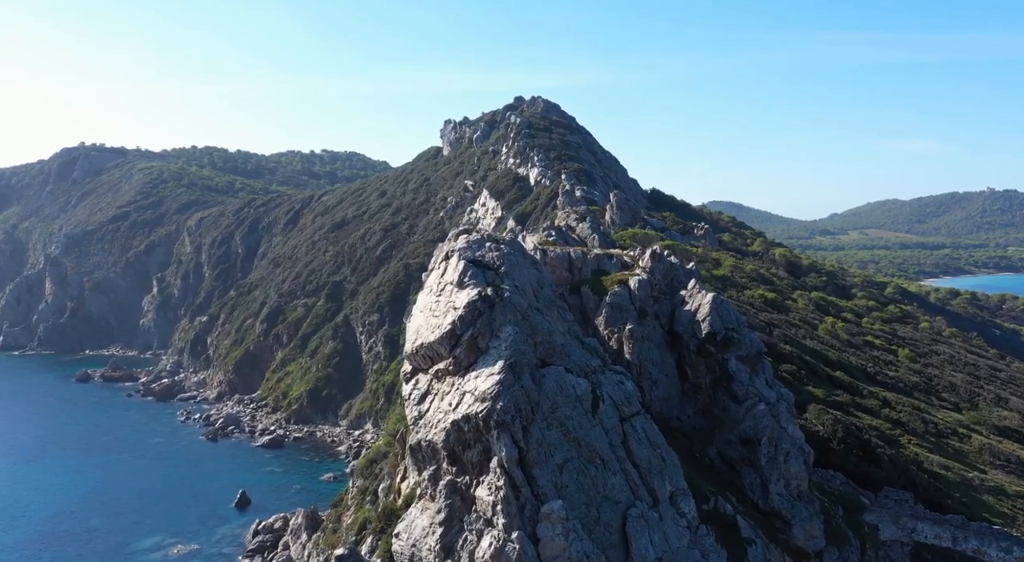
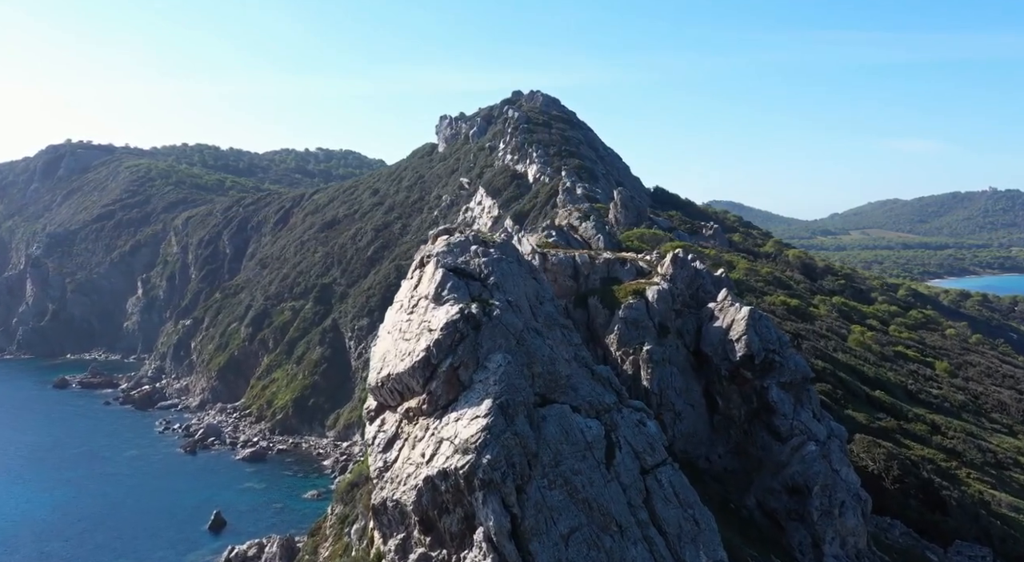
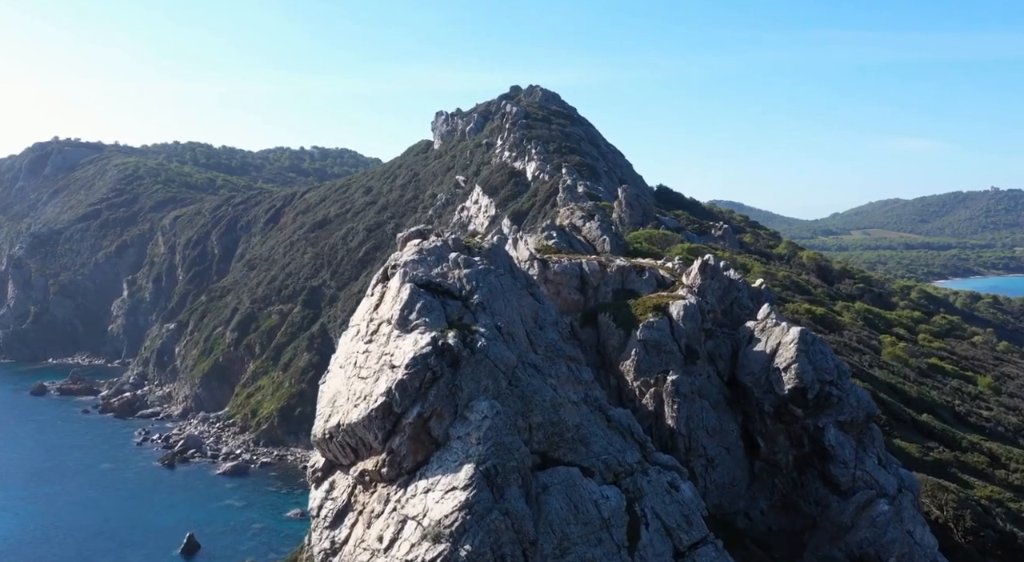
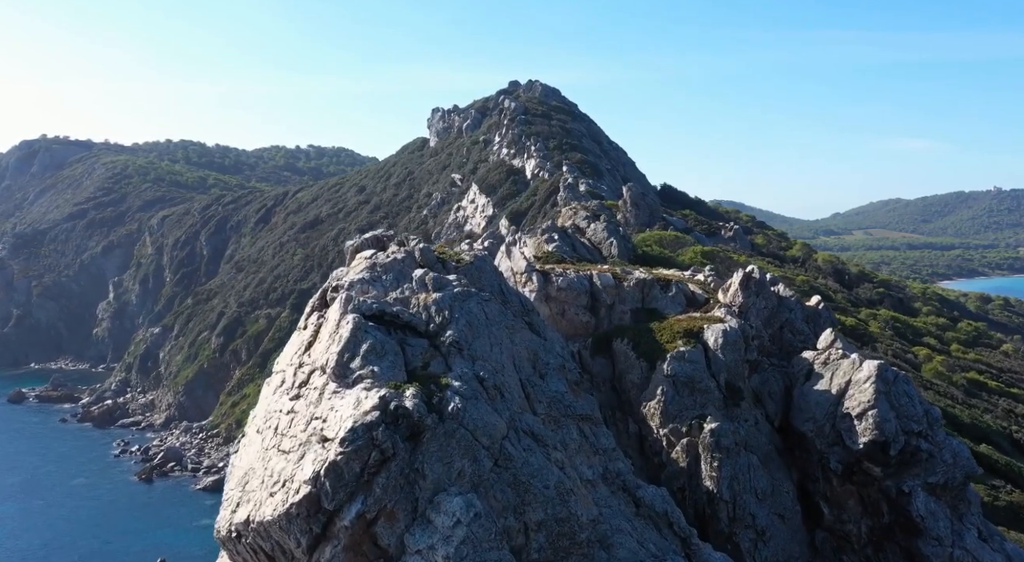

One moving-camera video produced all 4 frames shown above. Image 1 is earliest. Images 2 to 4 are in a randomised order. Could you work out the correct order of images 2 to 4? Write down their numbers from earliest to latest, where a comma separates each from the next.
2, 3, 4
